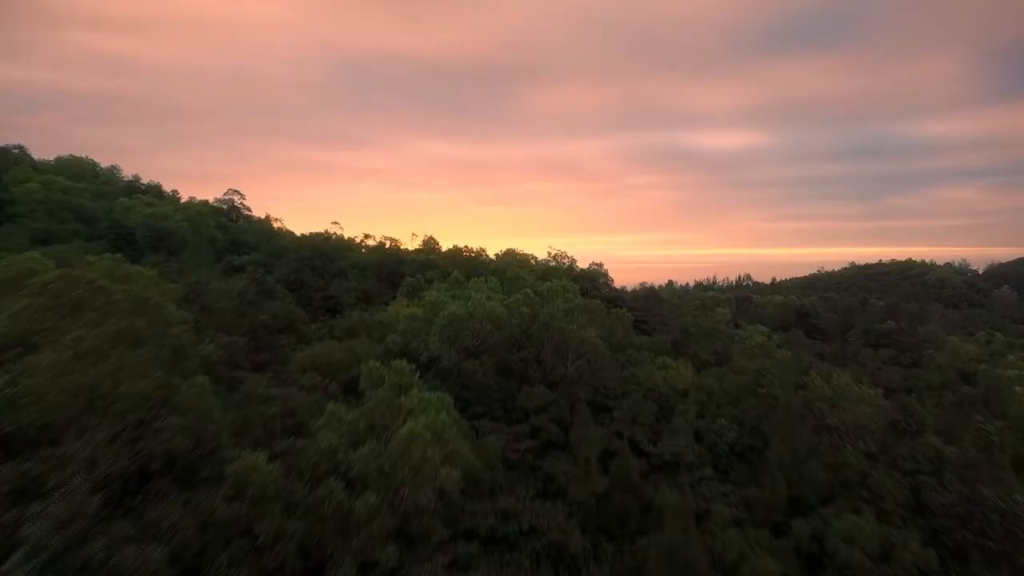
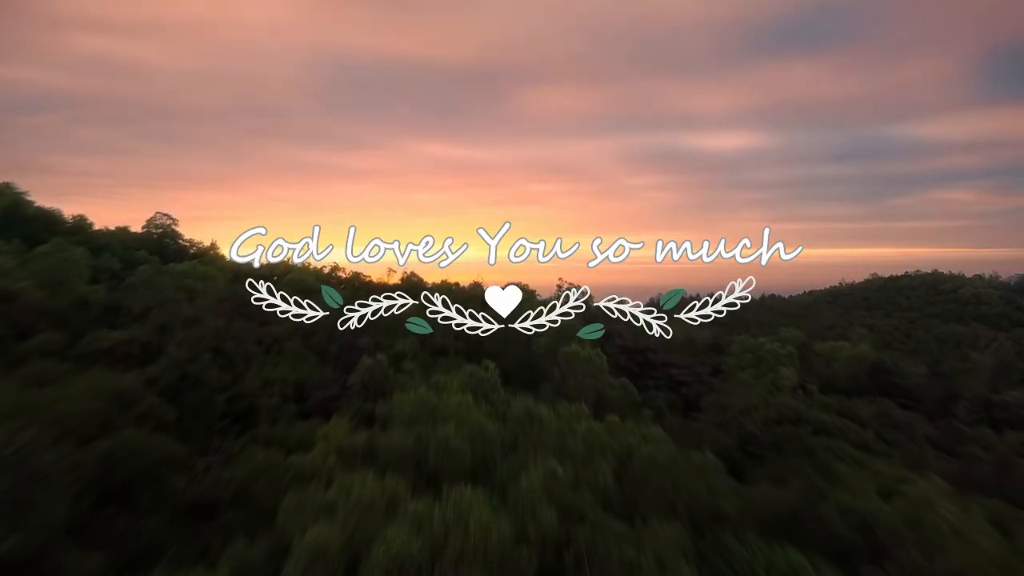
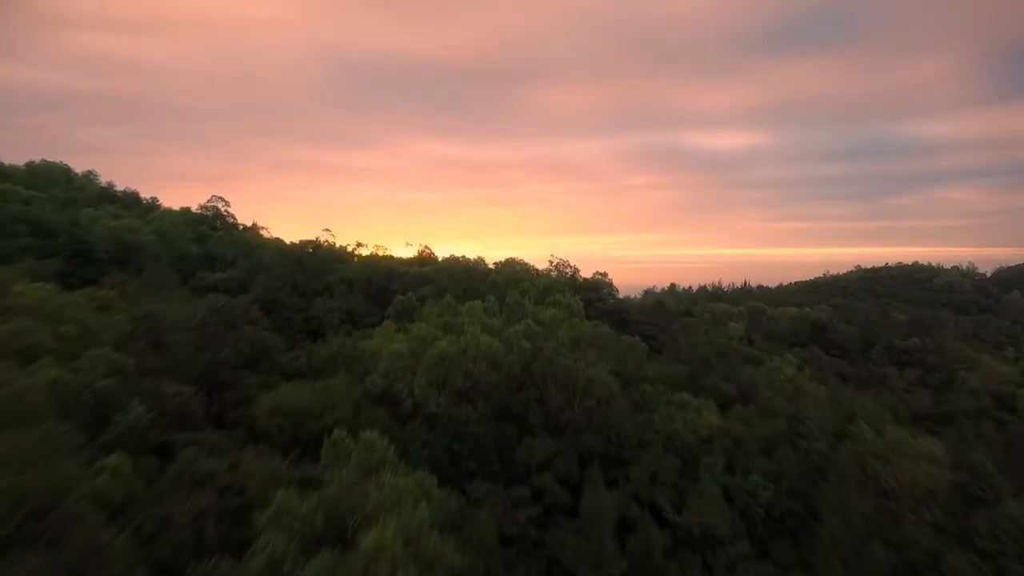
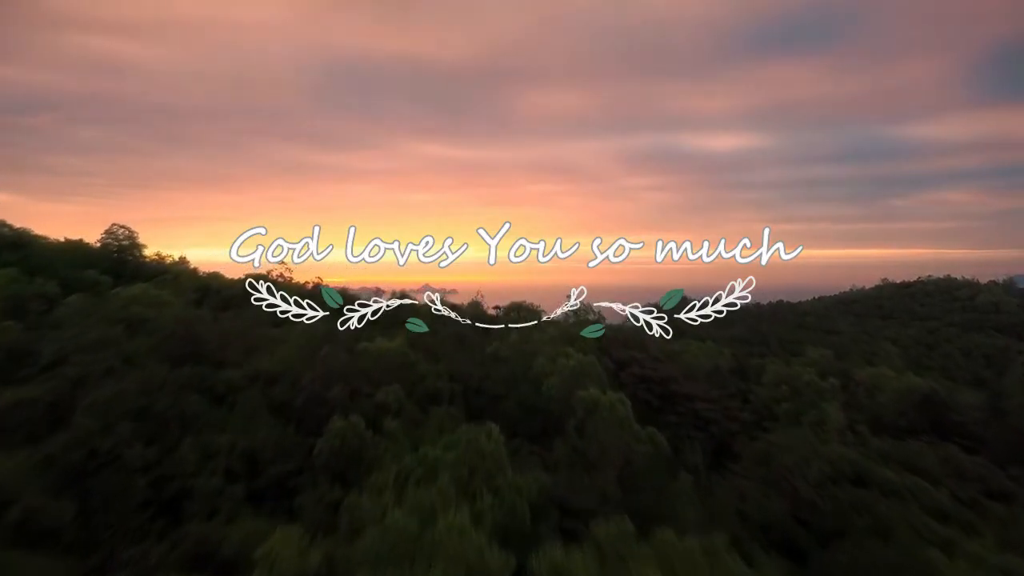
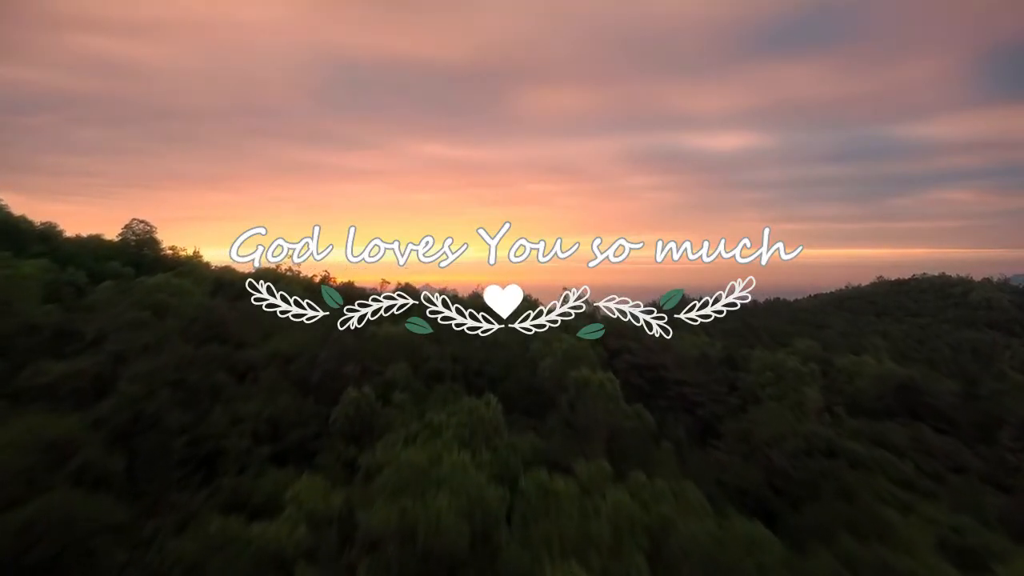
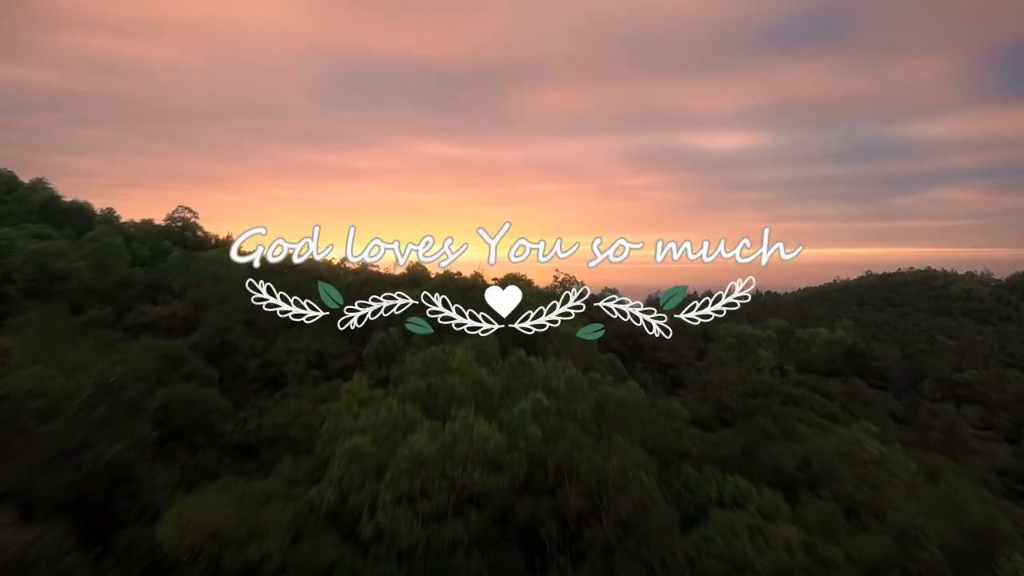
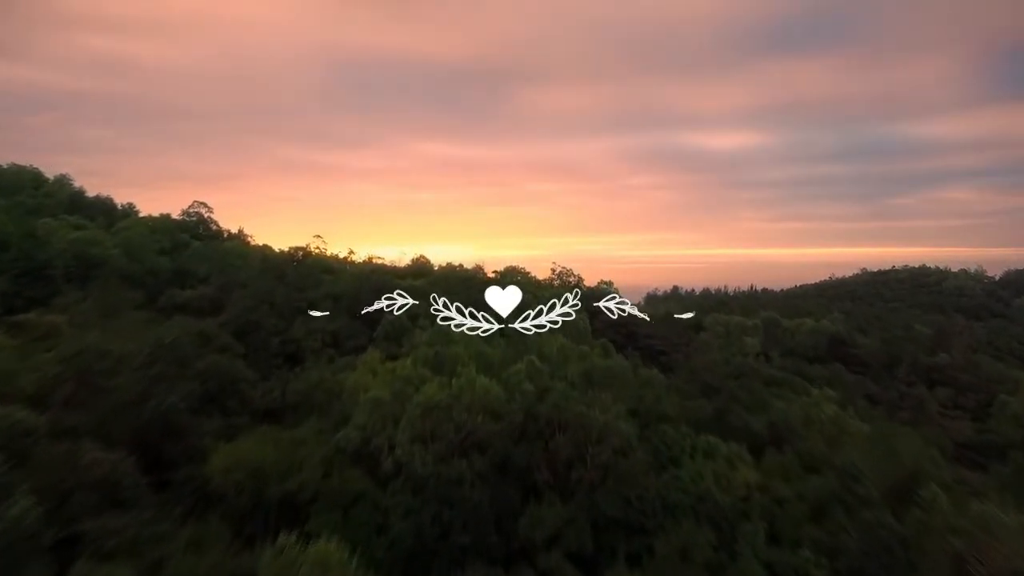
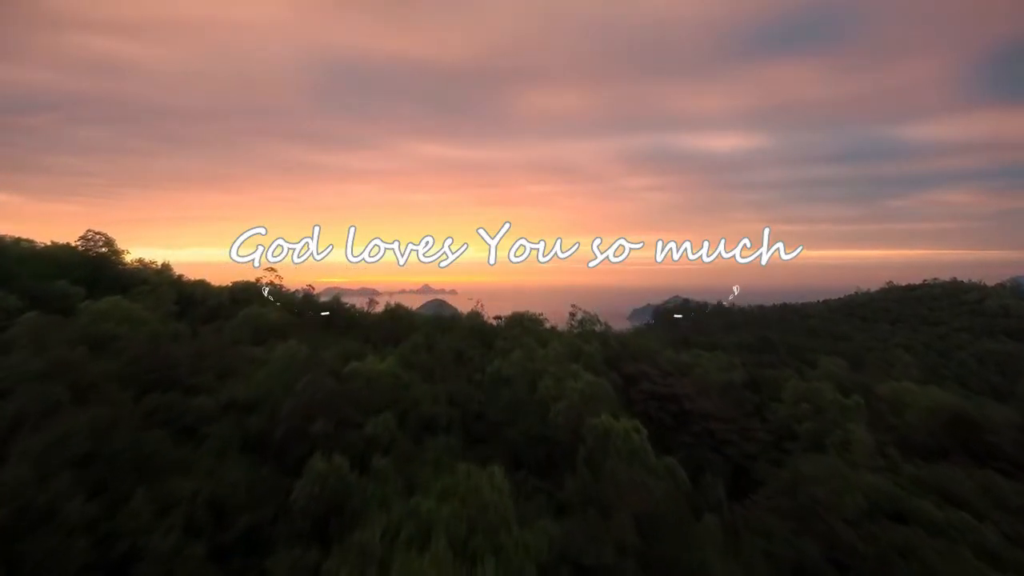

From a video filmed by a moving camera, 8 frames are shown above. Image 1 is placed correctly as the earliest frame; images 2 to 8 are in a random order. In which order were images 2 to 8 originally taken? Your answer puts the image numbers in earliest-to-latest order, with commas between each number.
3, 7, 6, 2, 5, 4, 8
